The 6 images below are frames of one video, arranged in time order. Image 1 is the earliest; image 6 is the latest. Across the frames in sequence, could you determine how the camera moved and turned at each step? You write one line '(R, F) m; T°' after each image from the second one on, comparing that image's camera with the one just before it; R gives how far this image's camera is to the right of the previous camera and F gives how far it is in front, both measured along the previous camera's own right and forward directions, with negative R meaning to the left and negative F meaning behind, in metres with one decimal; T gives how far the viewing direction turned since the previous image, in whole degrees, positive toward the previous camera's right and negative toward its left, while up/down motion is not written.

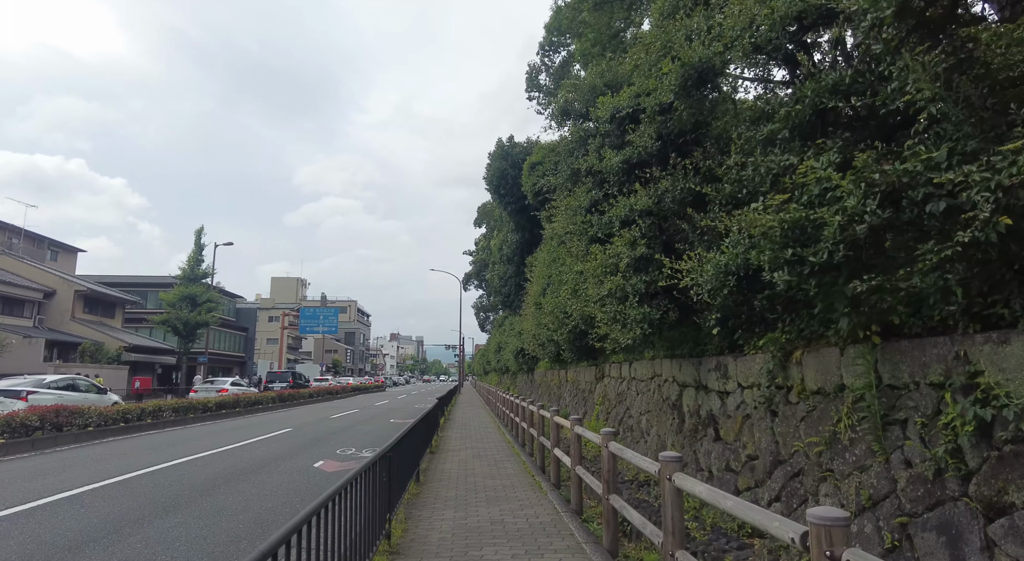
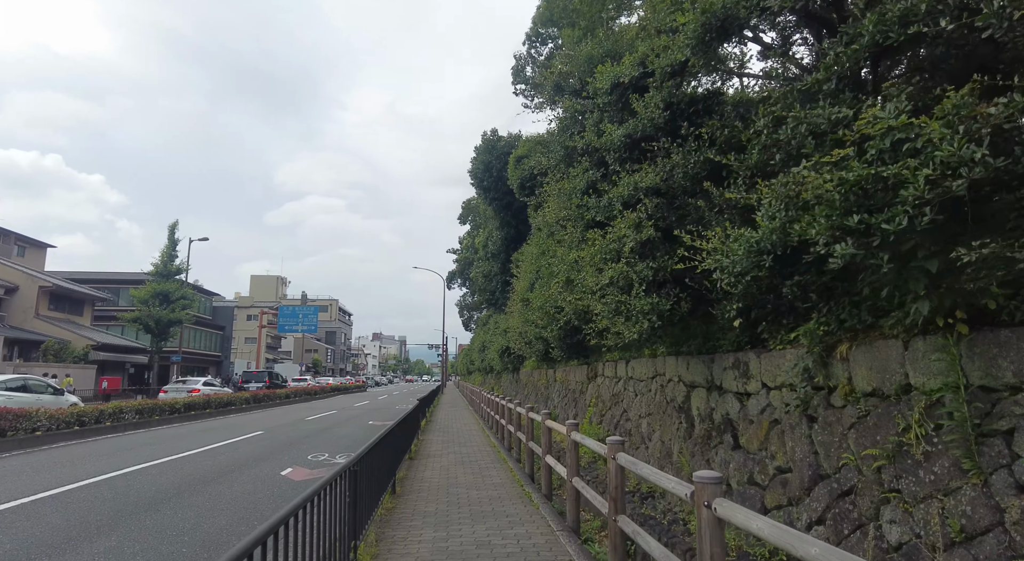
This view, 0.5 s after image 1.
(-0.1, +0.8) m; +2°
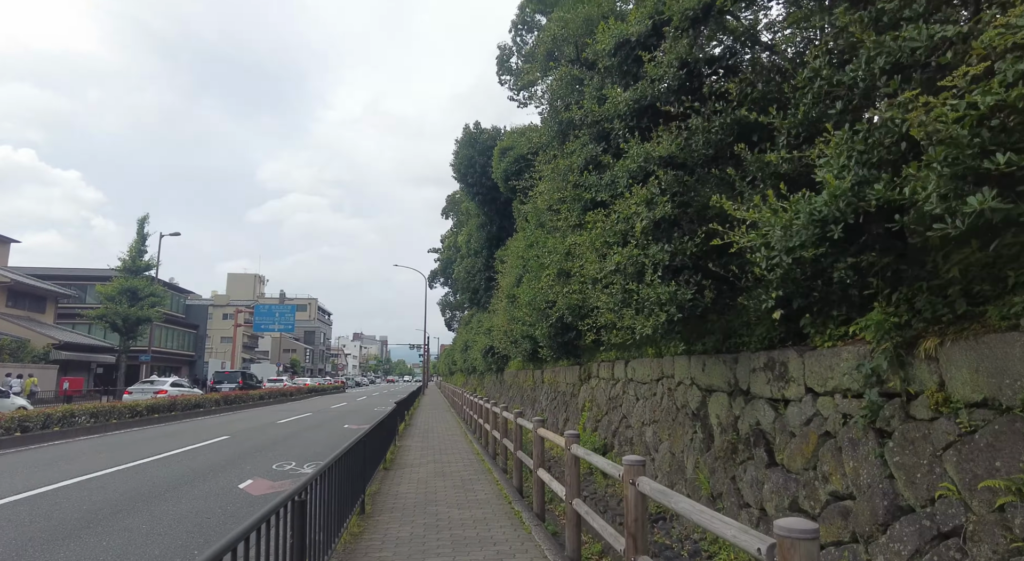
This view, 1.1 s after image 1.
(-0.1, +0.9) m; +2°
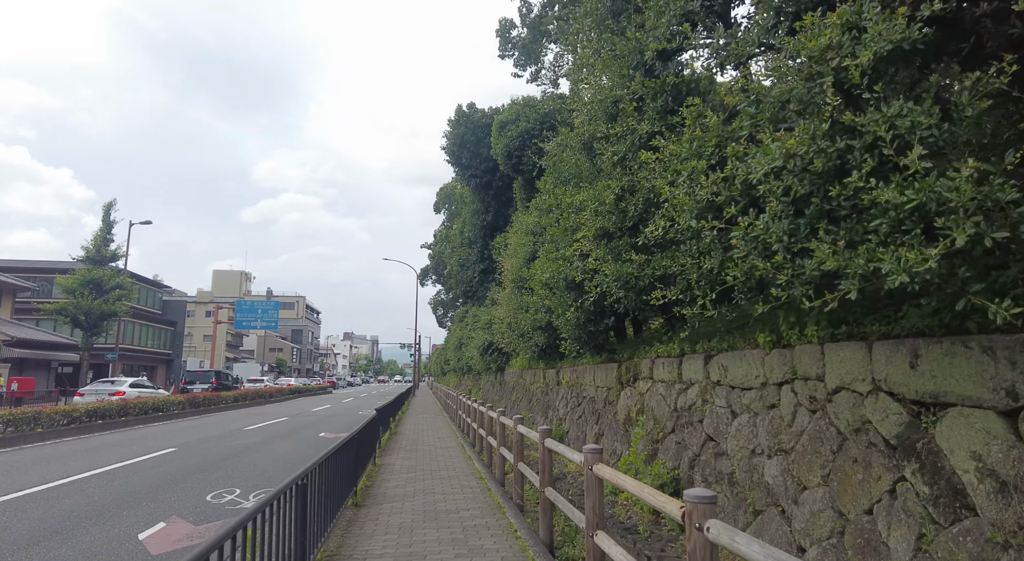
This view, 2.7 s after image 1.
(-0.3, +2.6) m; +1°
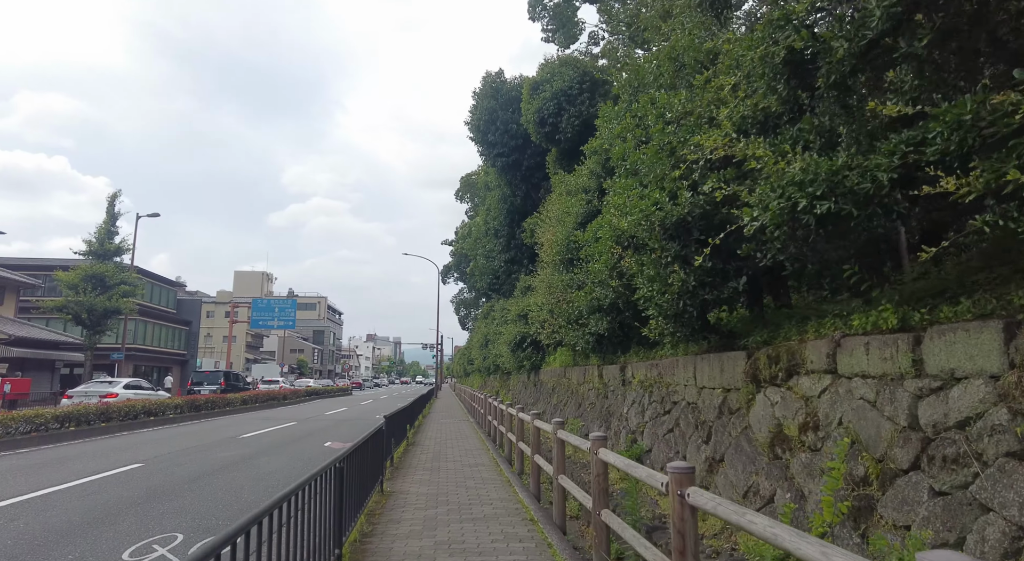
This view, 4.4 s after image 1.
(-0.4, +2.7) m; -2°
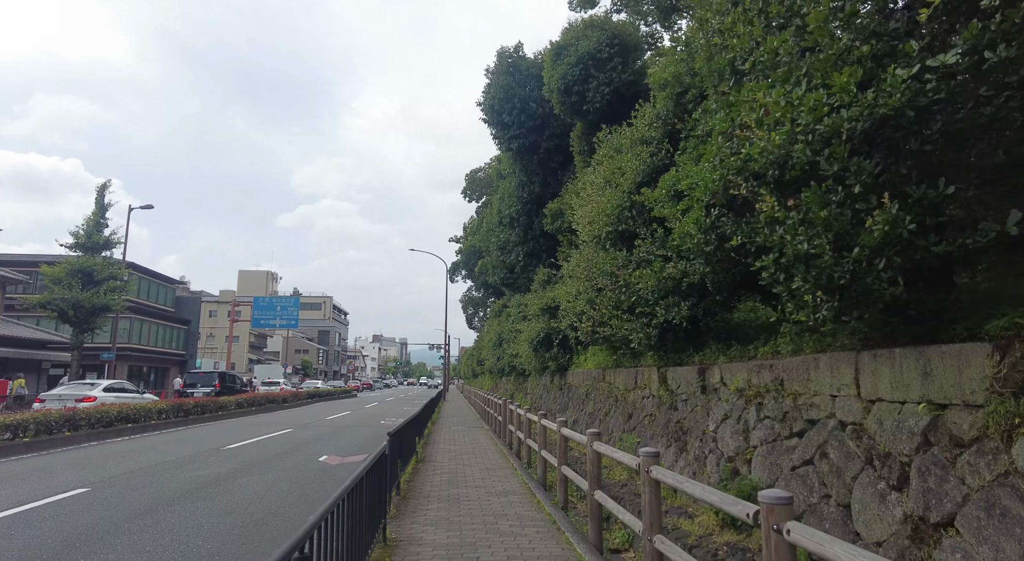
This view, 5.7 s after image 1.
(-0.4, +2.1) m; -1°
